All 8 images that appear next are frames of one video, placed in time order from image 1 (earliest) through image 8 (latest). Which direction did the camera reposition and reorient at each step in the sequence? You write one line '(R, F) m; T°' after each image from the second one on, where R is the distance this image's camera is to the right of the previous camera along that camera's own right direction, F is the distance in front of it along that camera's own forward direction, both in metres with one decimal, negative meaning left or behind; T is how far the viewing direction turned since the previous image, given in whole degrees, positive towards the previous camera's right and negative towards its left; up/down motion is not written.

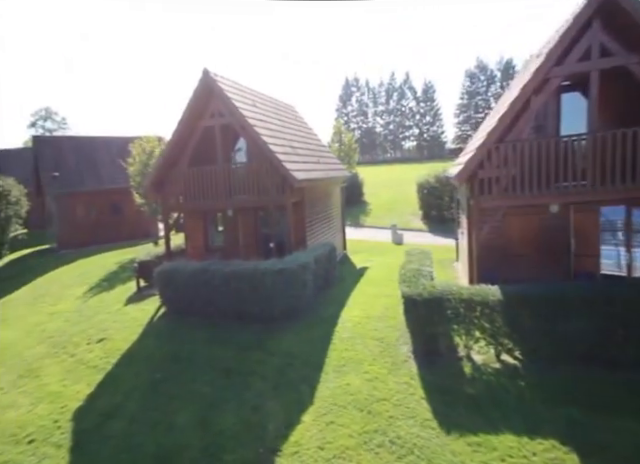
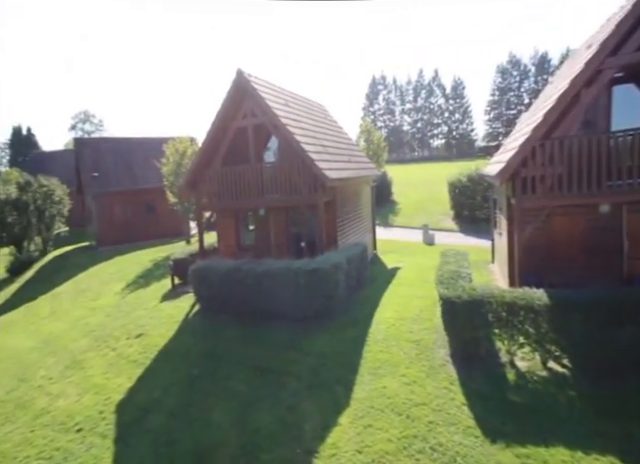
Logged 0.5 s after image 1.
(-0.2, 0.0) m; -4°
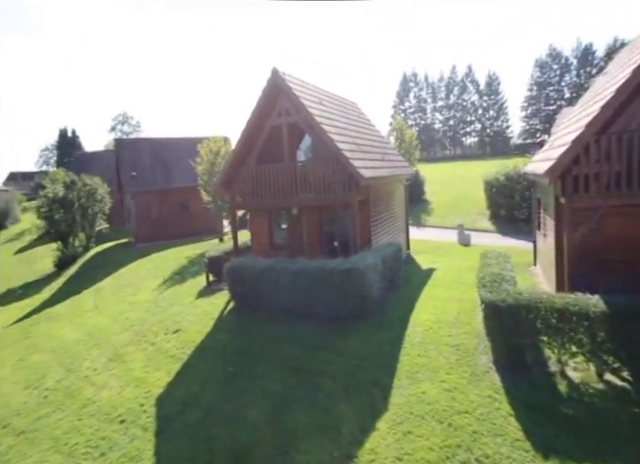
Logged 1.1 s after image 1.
(-0.1, +0.1) m; -4°
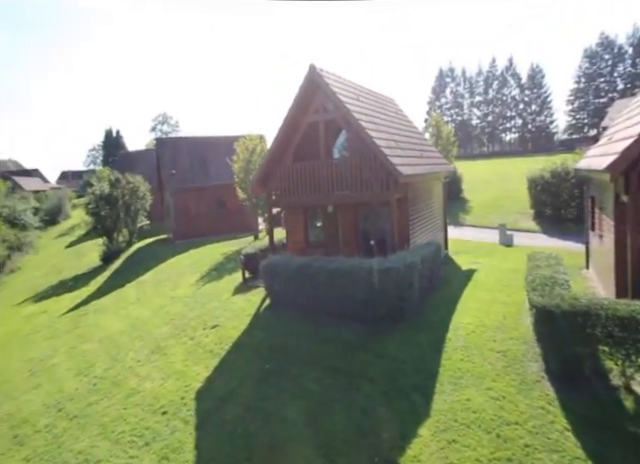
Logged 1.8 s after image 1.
(-0.1, +0.1) m; -5°
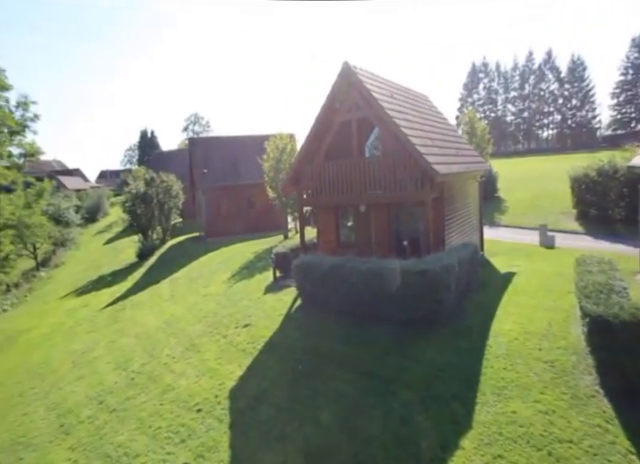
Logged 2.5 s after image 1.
(-0.2, +0.2) m; -4°
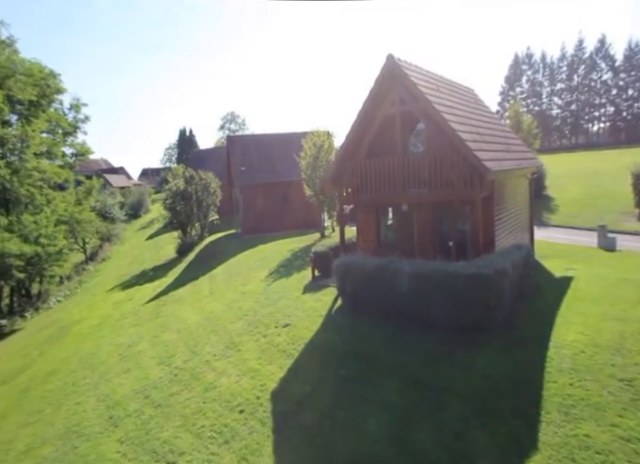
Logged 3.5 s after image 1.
(-0.3, +0.3) m; -5°
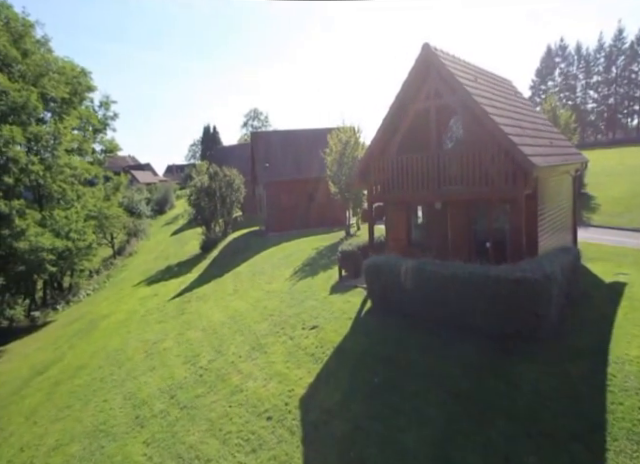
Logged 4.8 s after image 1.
(-0.3, +0.5) m; -3°
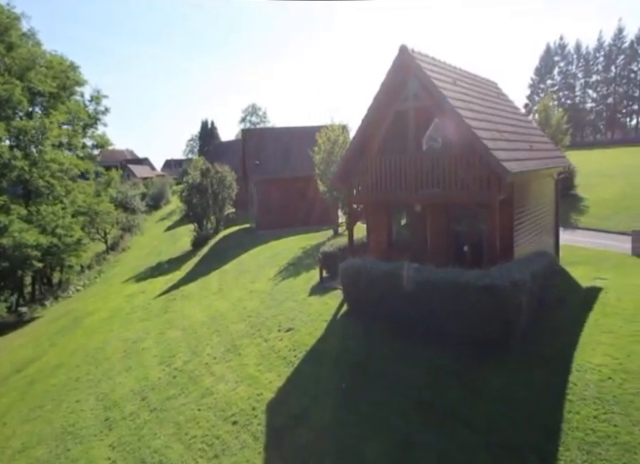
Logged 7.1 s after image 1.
(+0.7, +0.1) m; 0°
